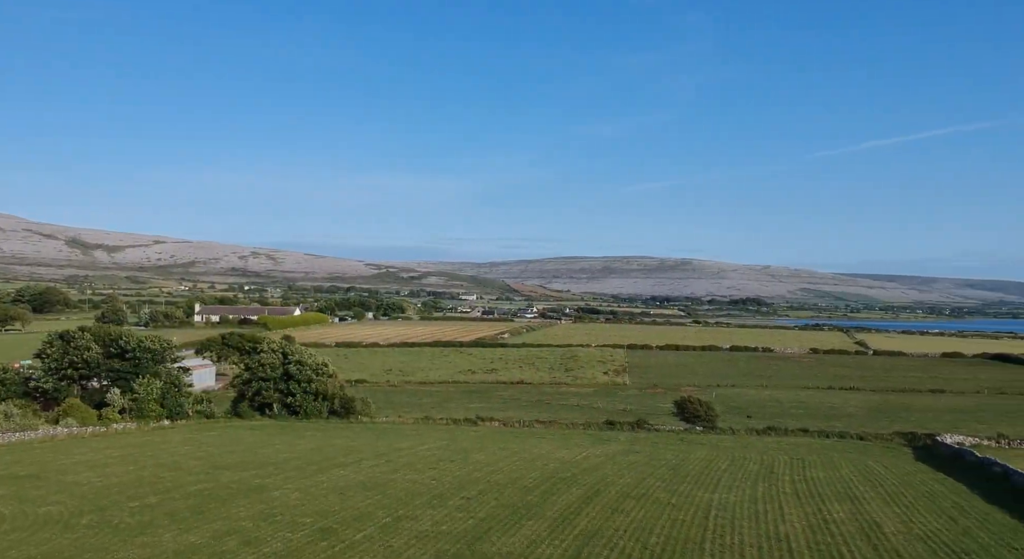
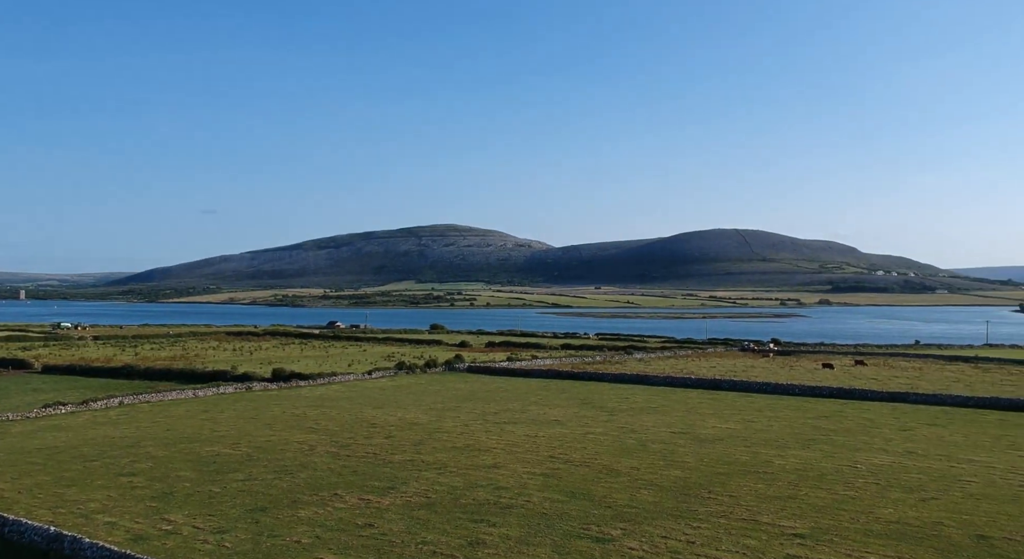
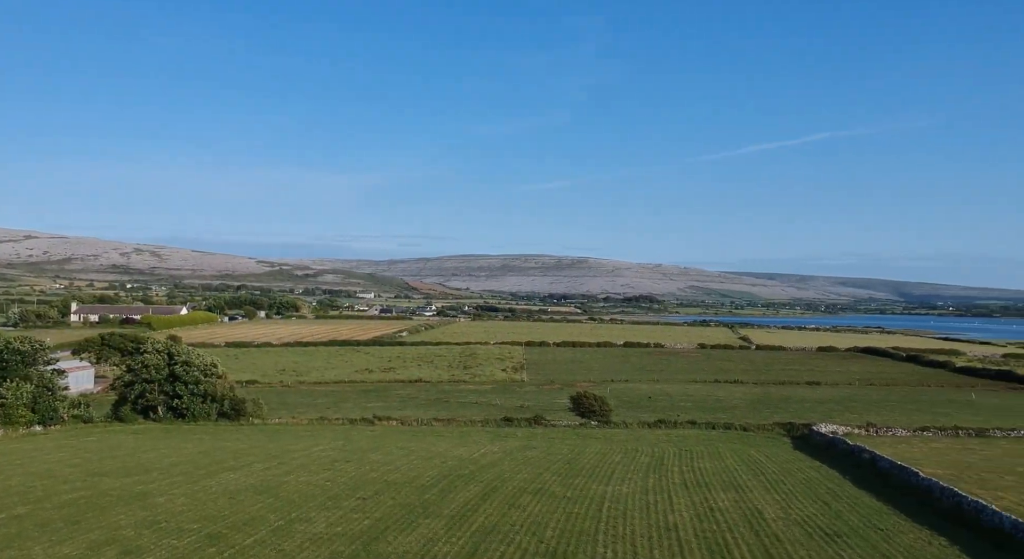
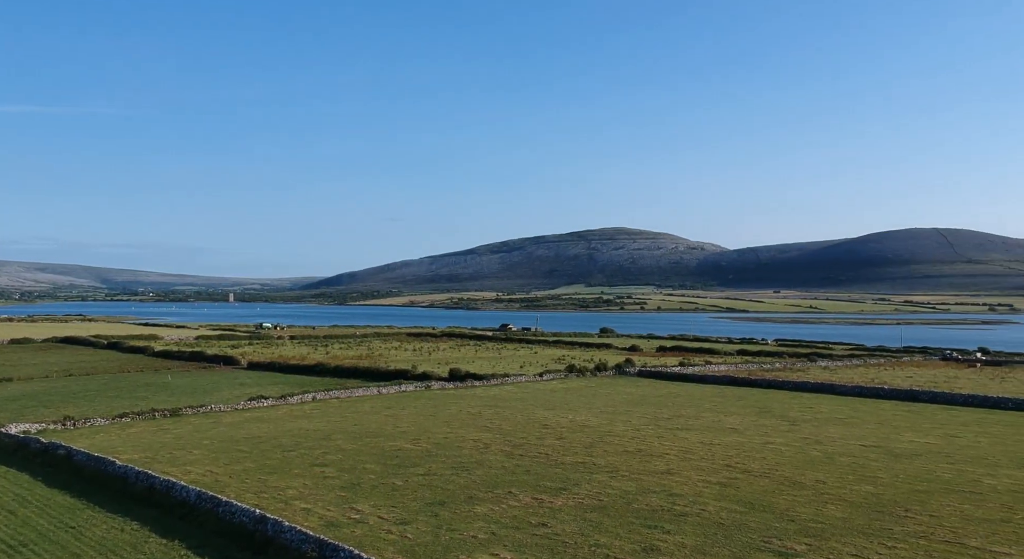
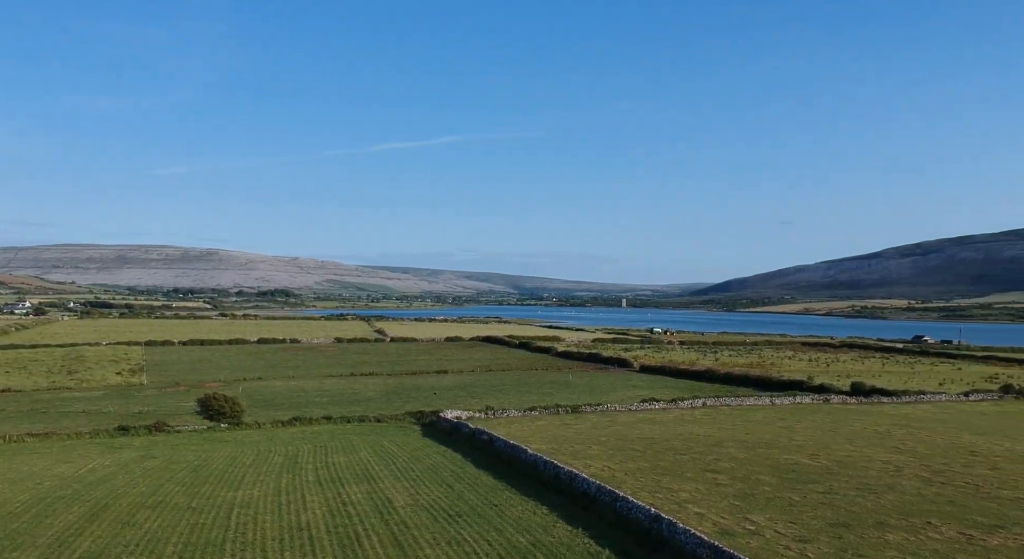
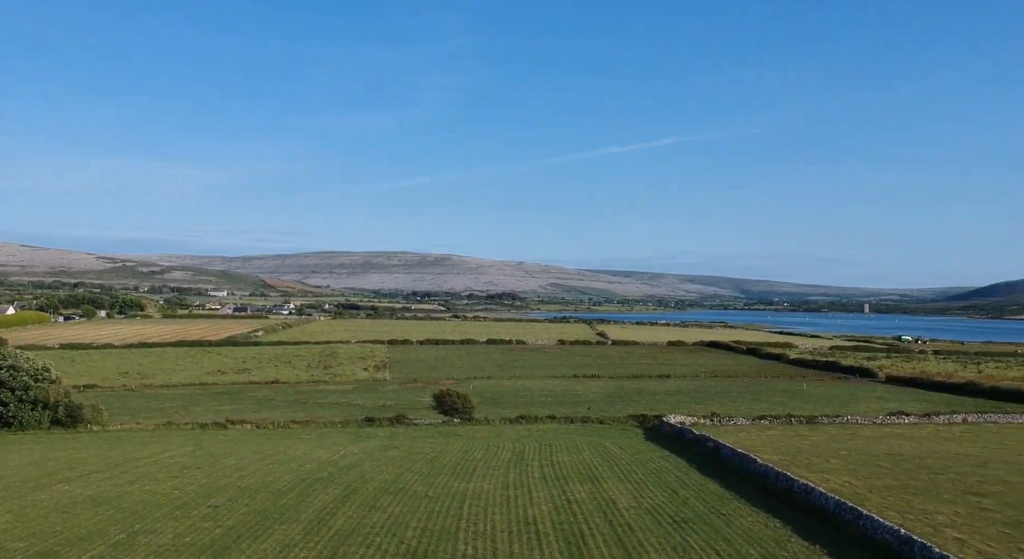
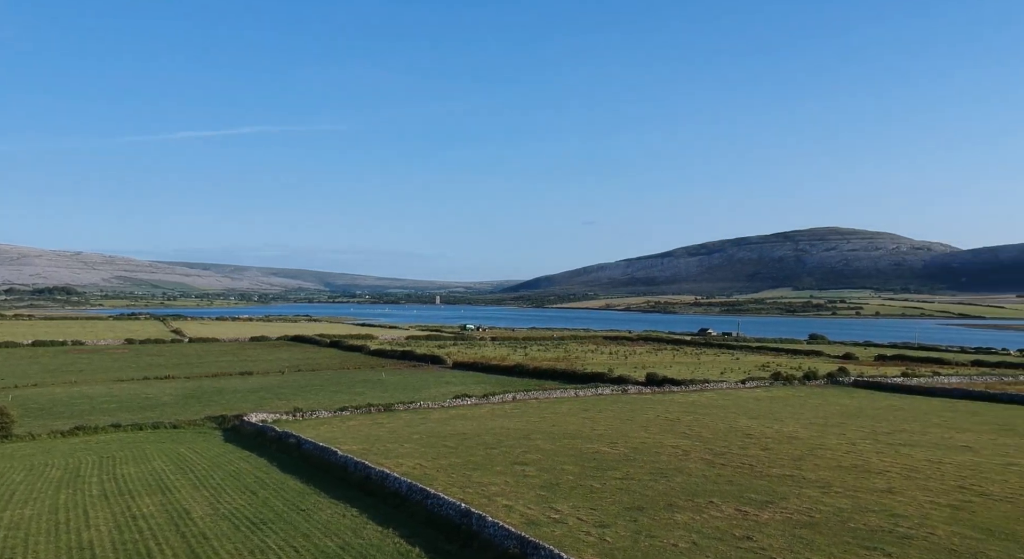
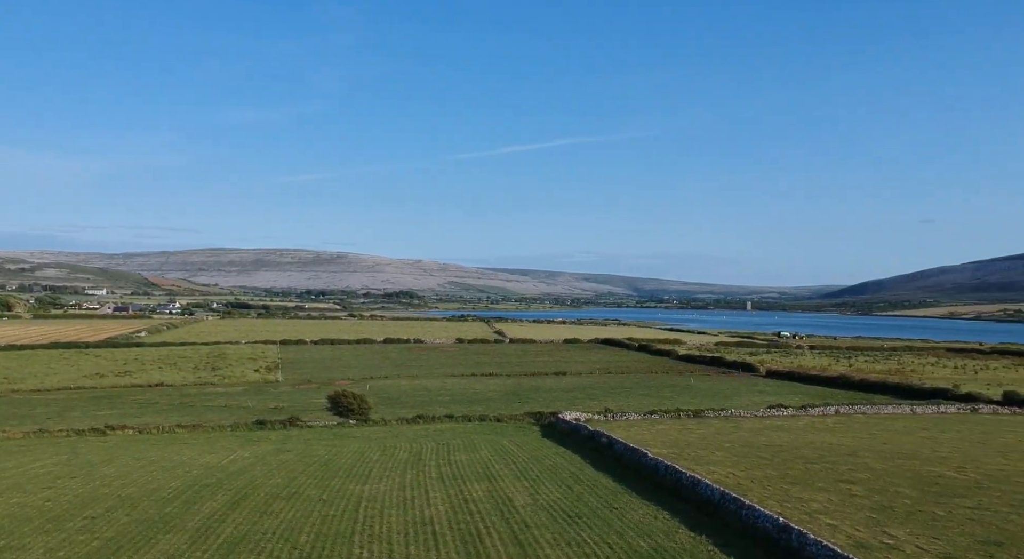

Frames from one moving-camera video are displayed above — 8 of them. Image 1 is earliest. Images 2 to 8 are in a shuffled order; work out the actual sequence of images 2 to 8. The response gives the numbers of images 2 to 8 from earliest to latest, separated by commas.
3, 6, 8, 5, 7, 4, 2
